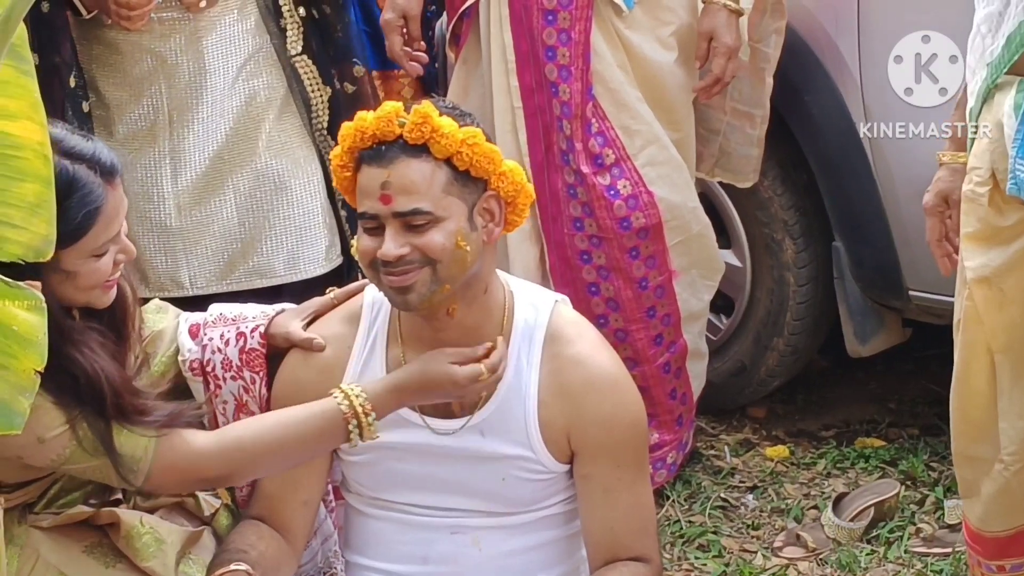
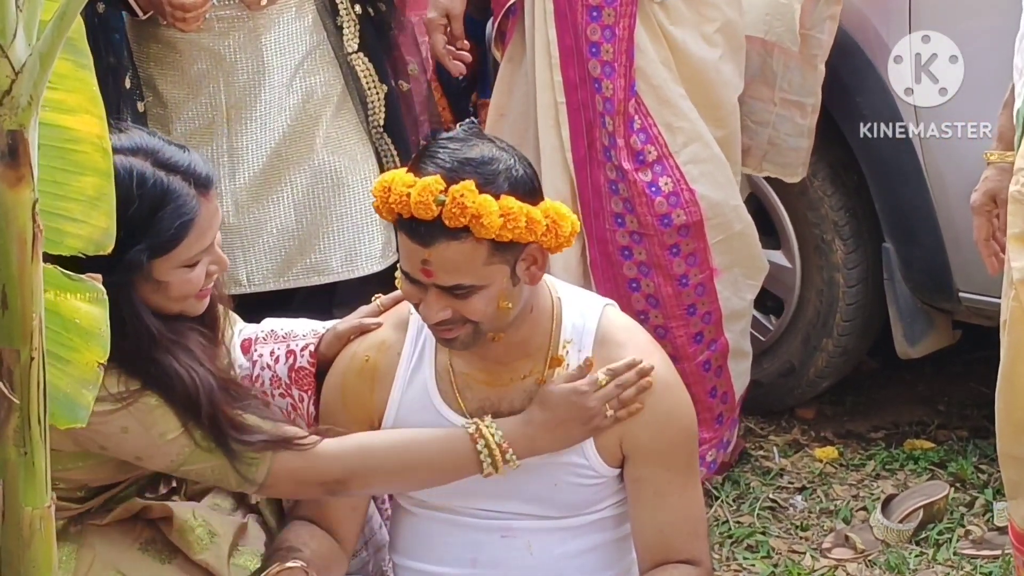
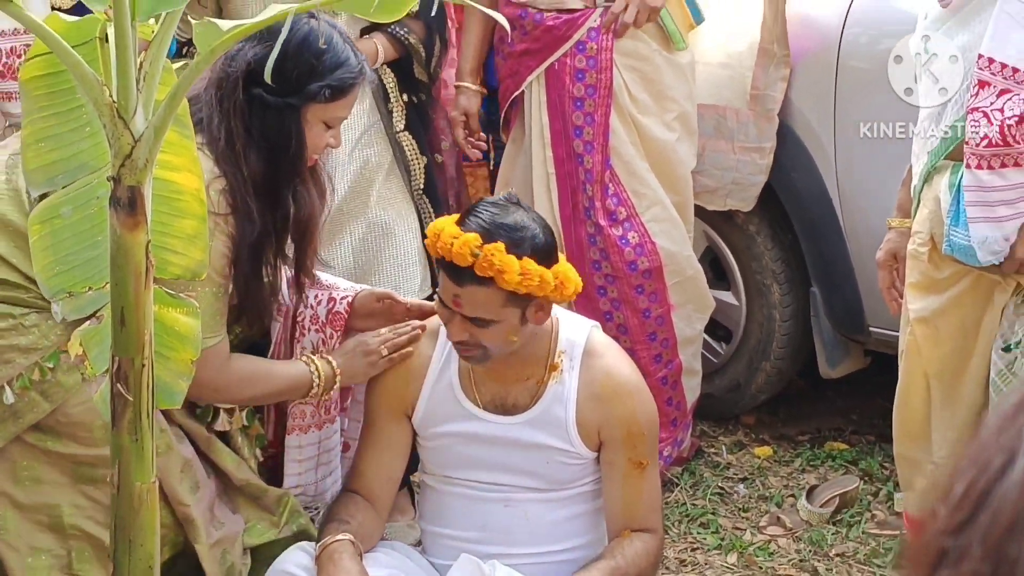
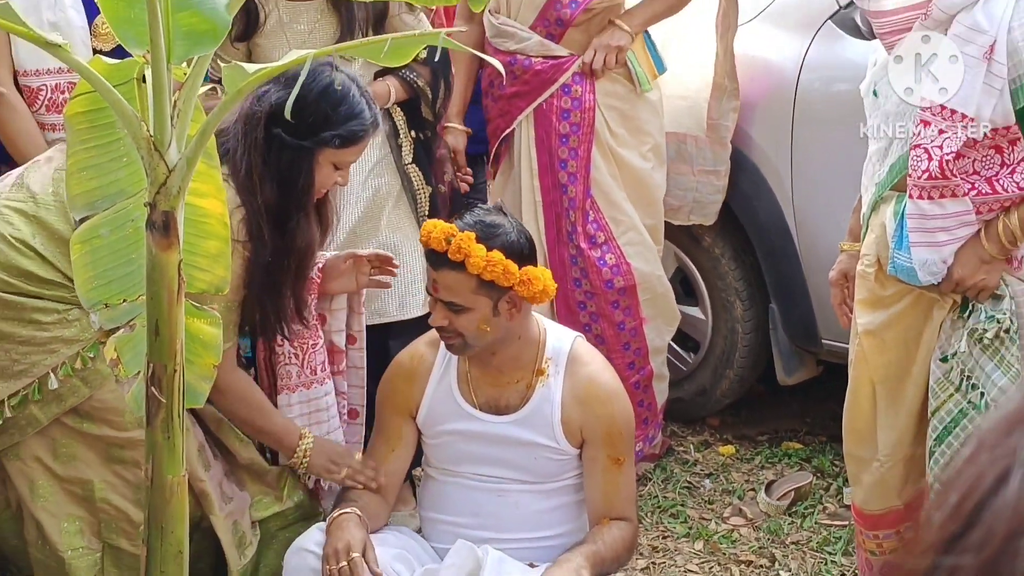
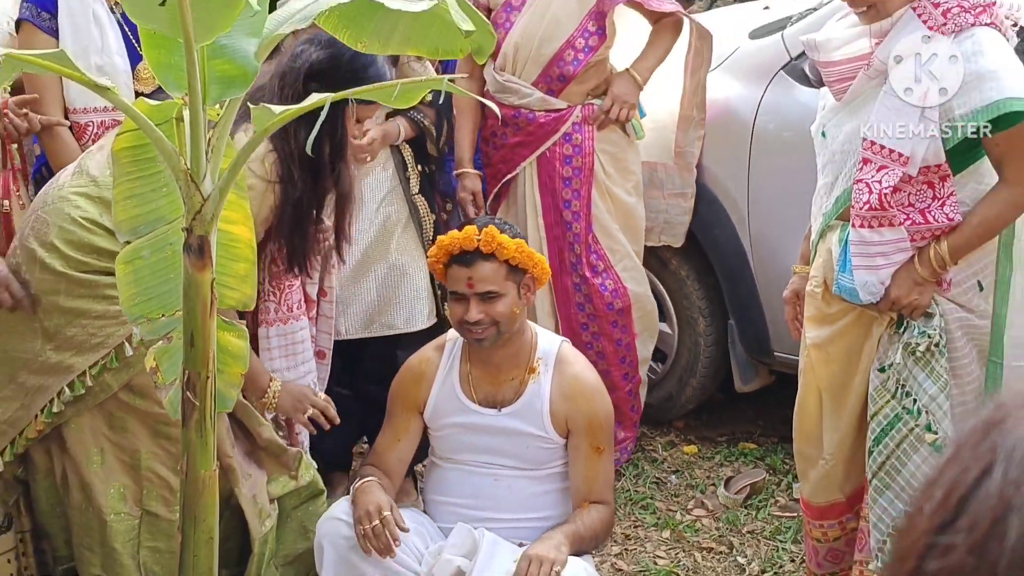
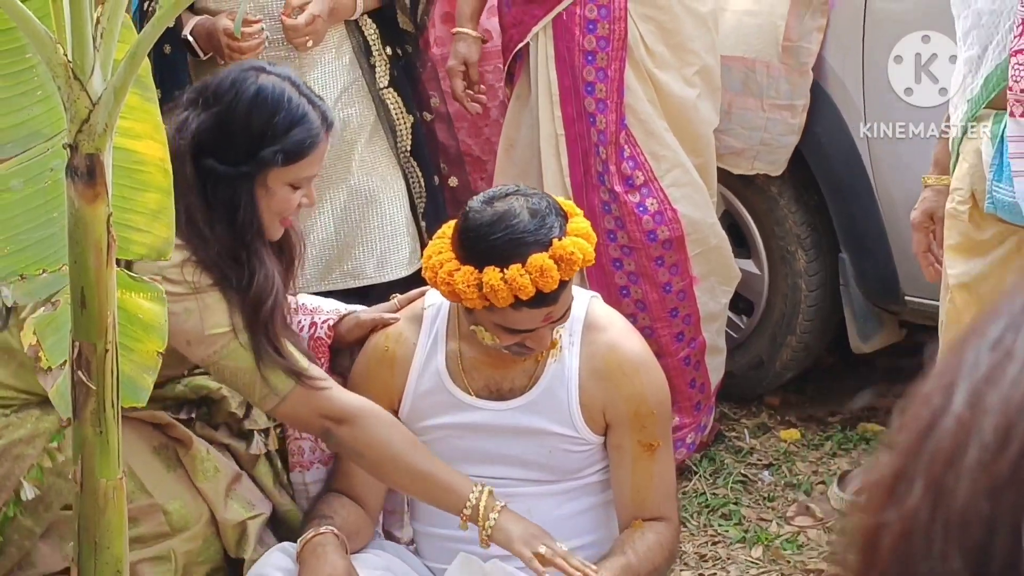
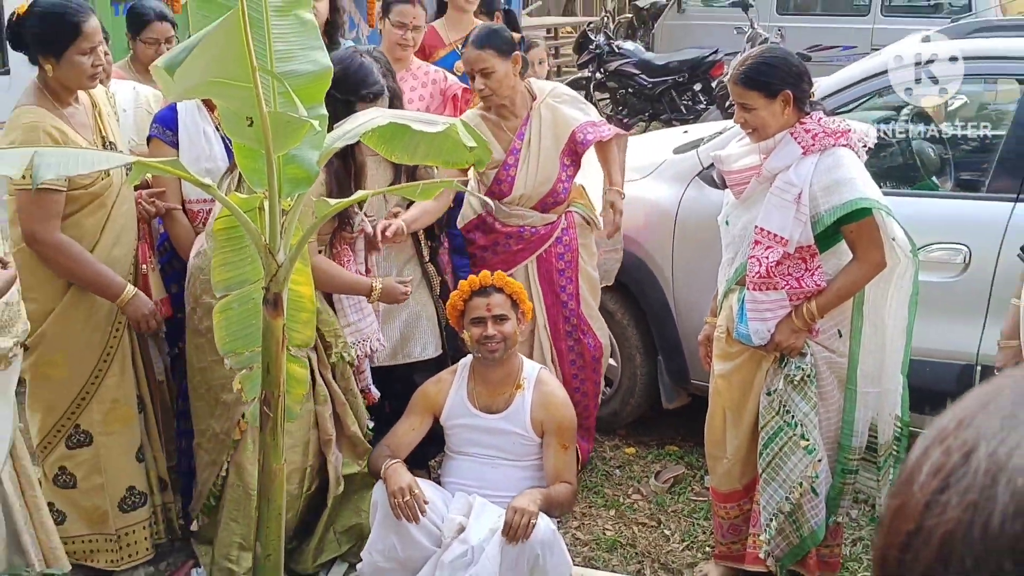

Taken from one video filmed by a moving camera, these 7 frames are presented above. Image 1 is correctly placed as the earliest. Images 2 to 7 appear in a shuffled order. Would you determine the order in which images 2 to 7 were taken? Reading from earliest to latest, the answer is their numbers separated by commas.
2, 6, 3, 4, 5, 7
